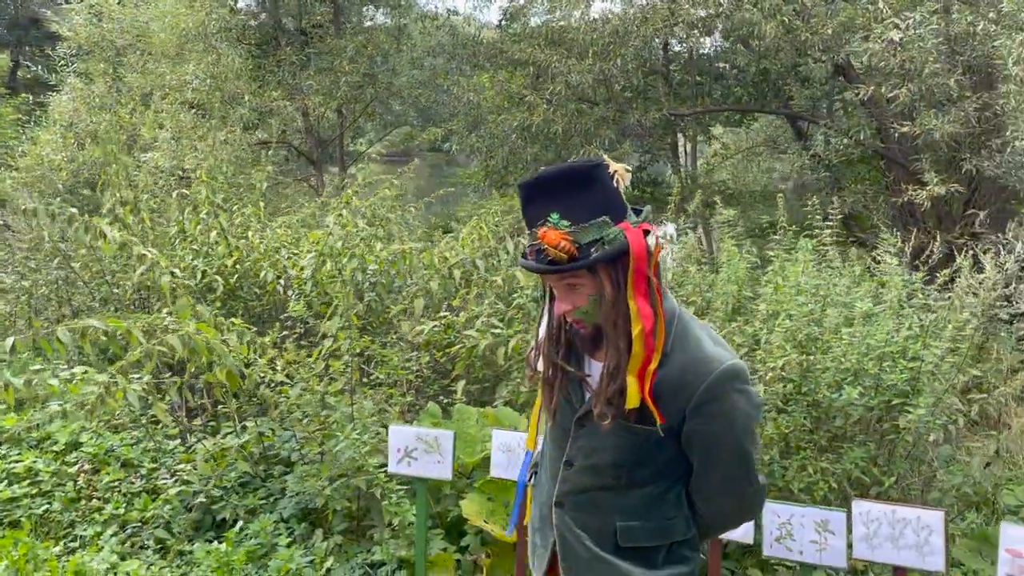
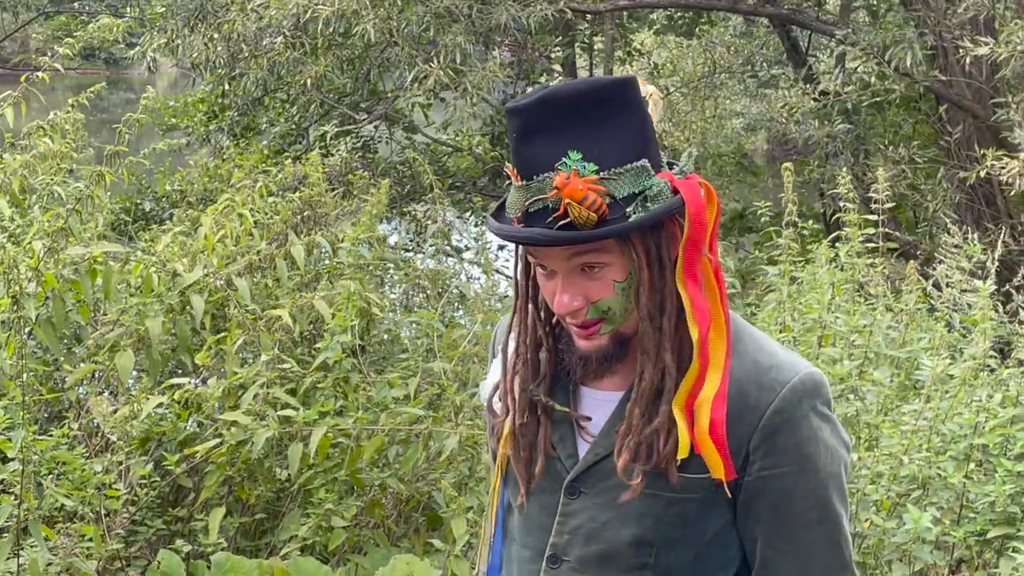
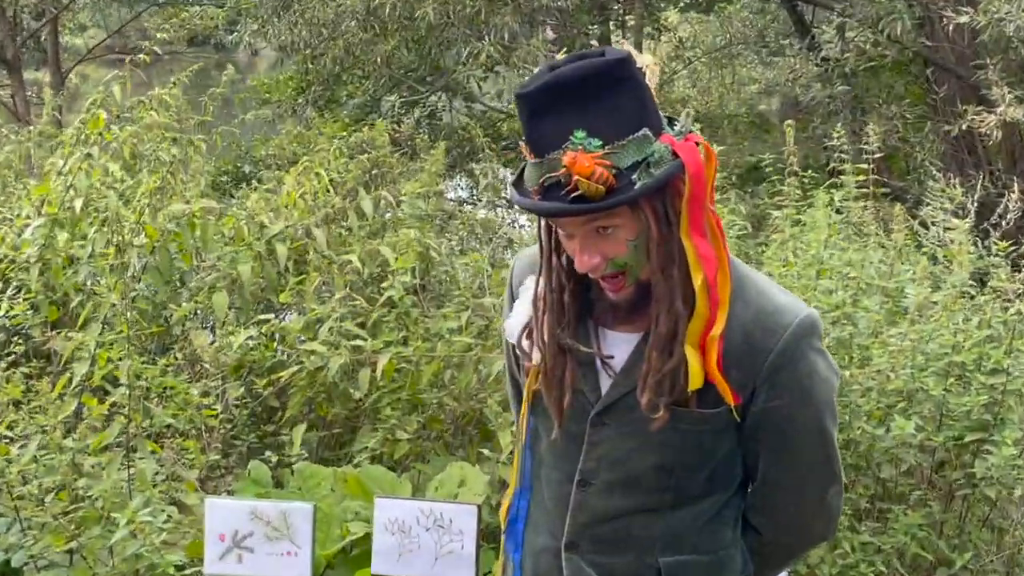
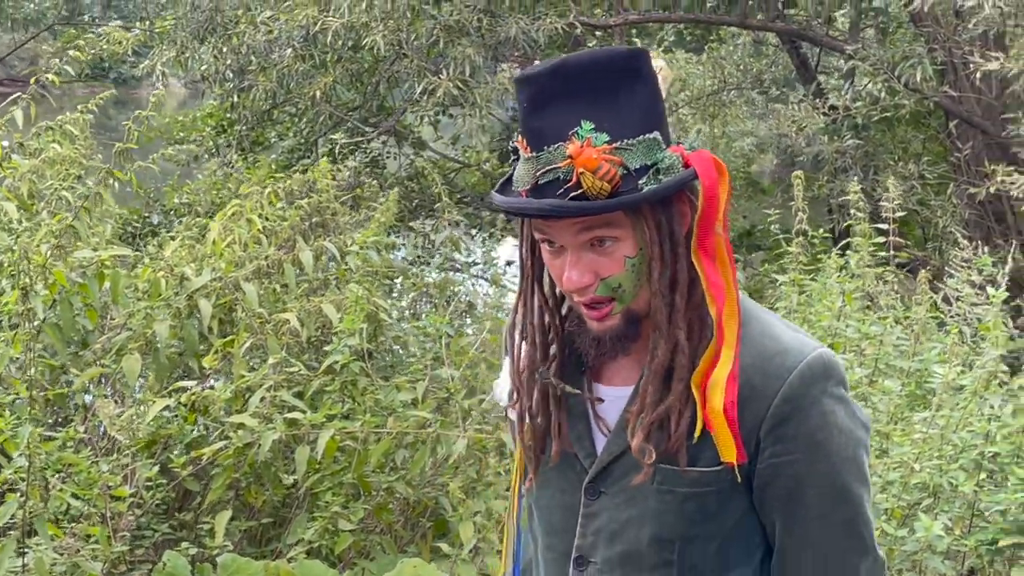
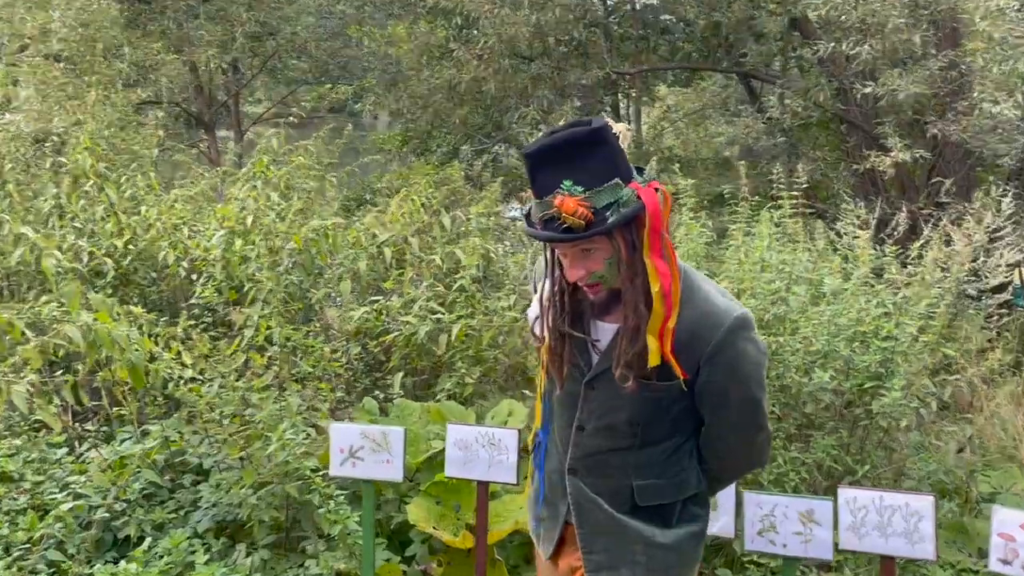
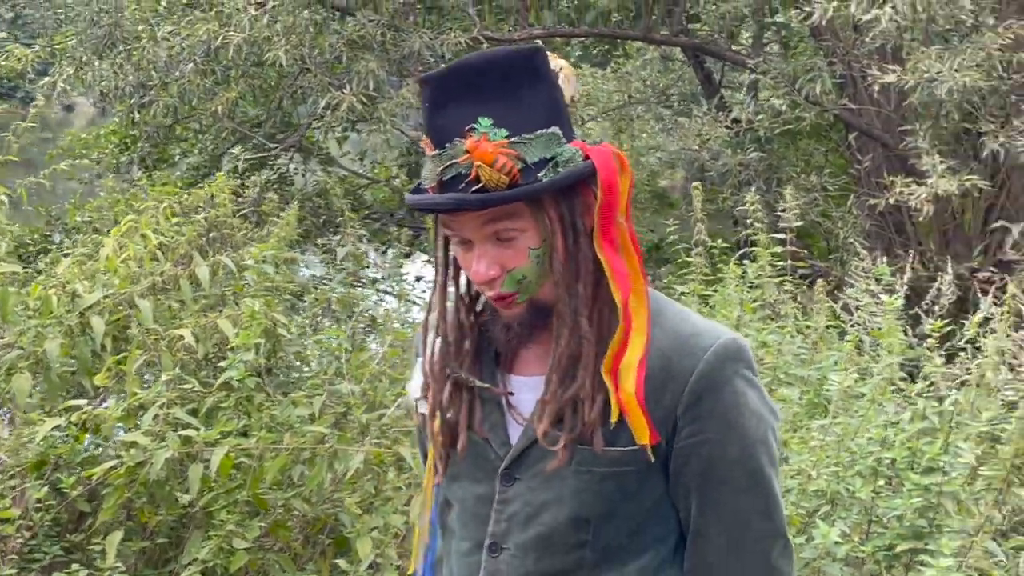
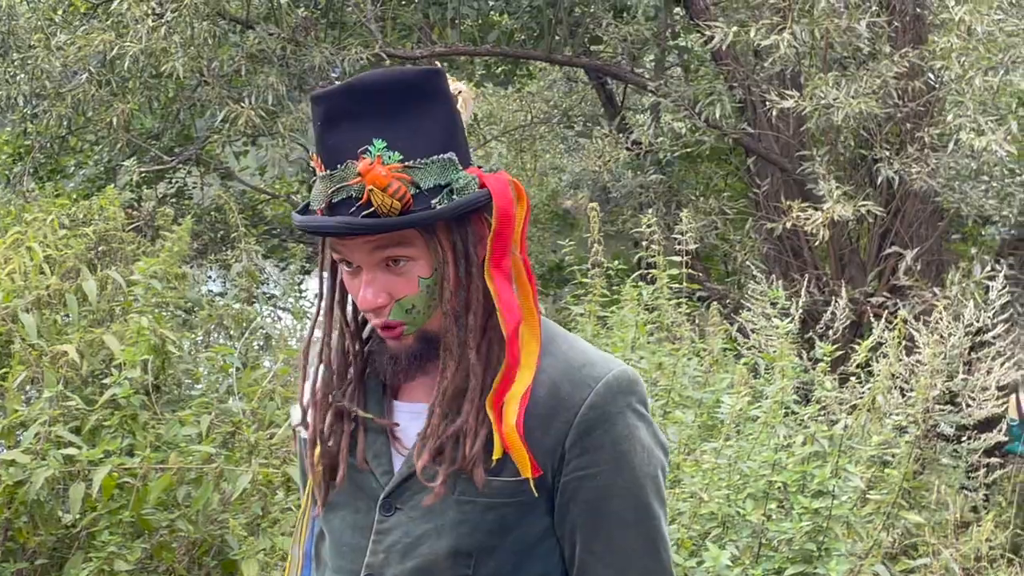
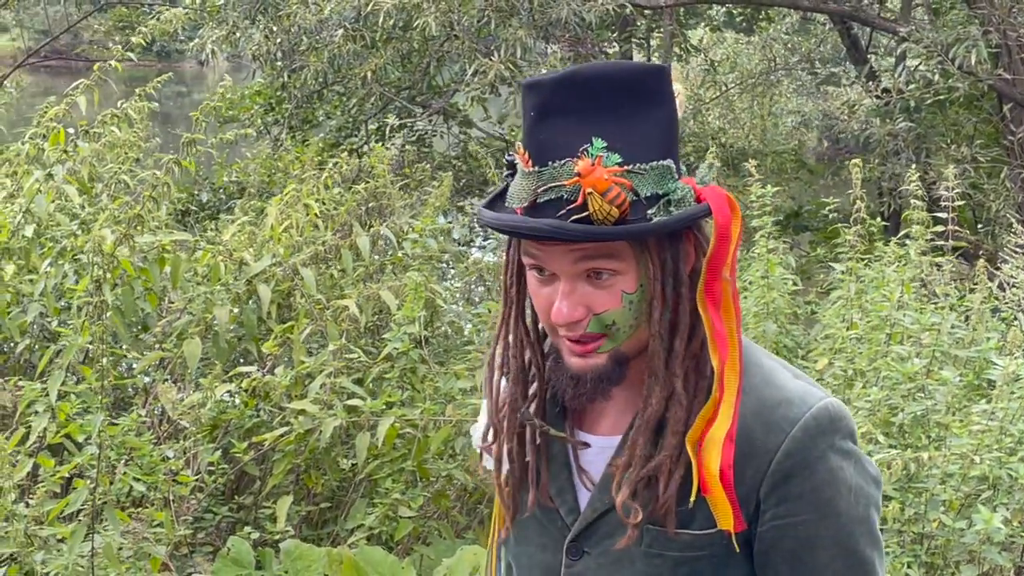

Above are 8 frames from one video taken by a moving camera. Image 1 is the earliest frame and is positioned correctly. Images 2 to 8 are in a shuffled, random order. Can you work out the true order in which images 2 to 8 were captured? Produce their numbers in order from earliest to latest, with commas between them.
5, 3, 2, 8, 4, 6, 7
